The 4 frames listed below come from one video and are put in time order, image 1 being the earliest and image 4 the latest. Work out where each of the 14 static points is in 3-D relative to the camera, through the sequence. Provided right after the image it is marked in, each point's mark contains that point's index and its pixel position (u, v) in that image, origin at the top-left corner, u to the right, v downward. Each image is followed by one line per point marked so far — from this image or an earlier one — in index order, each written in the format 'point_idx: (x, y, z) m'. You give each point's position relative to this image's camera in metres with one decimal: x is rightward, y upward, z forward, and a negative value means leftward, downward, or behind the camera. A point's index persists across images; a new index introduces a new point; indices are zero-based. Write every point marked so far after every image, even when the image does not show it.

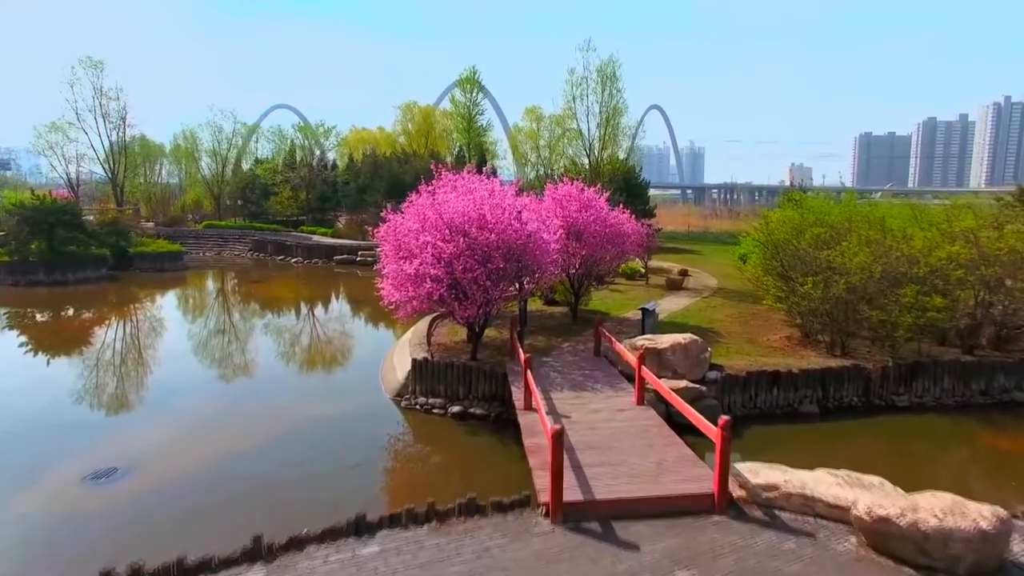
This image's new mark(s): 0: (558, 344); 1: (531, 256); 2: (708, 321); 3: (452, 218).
0: (+1.4, -1.8, +15.6) m
1: (+0.5, +0.8, +12.7) m
2: (+7.3, -1.3, +19.0) m
3: (-1.4, +1.6, +12.2) m
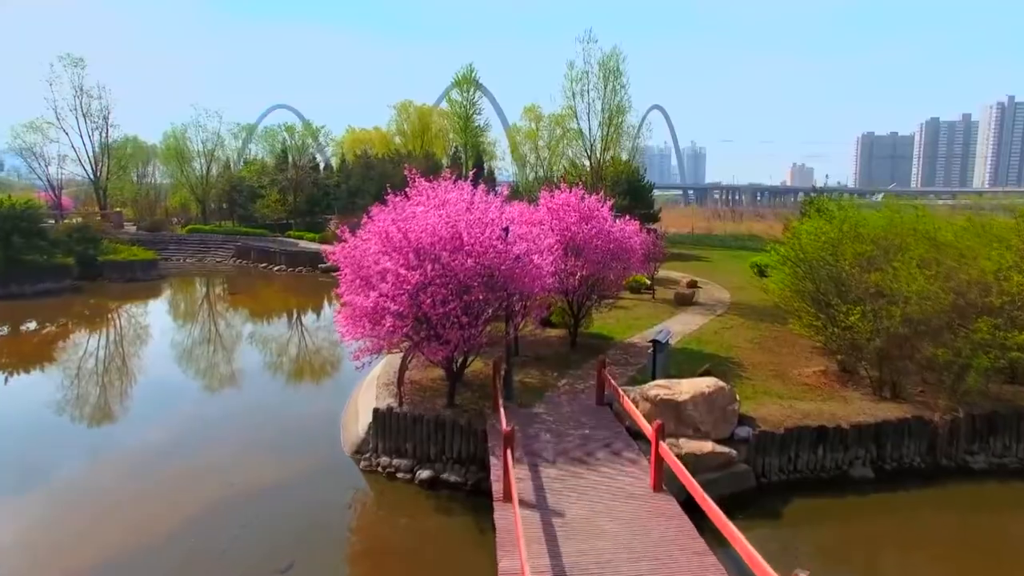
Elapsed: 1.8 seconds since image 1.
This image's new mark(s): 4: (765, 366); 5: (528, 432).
0: (+1.1, -2.5, +13.2) m
1: (+0.2, +0.1, +10.3) m
2: (+7.0, -2.0, +16.6) m
3: (-1.8, +0.9, +9.8) m
4: (+7.3, -2.3, +14.7) m
5: (+0.3, -2.7, +9.6) m
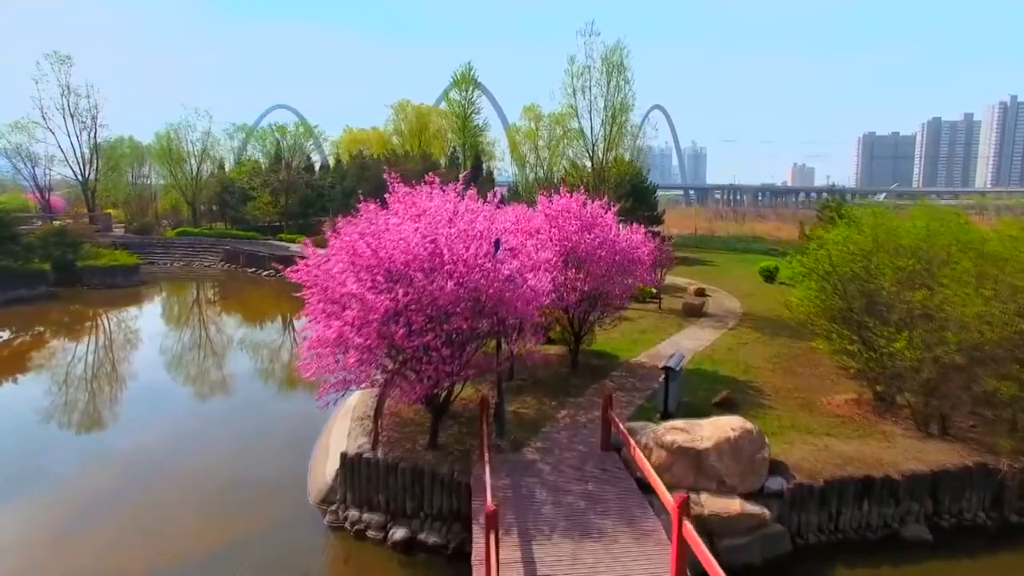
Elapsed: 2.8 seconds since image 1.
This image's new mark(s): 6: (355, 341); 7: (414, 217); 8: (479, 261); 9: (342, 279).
0: (+0.9, -2.9, +11.7) m
1: (0.0, -0.4, +8.8) m
2: (+6.8, -2.4, +15.0) m
3: (-1.9, +0.5, +8.3) m
4: (+7.1, -2.7, +13.2) m
5: (+0.1, -3.1, +8.1) m
6: (-2.5, -0.8, +8.1) m
7: (-1.7, +1.3, +9.1) m
8: (-0.6, +0.5, +8.6) m
9: (-2.8, +0.2, +8.4) m
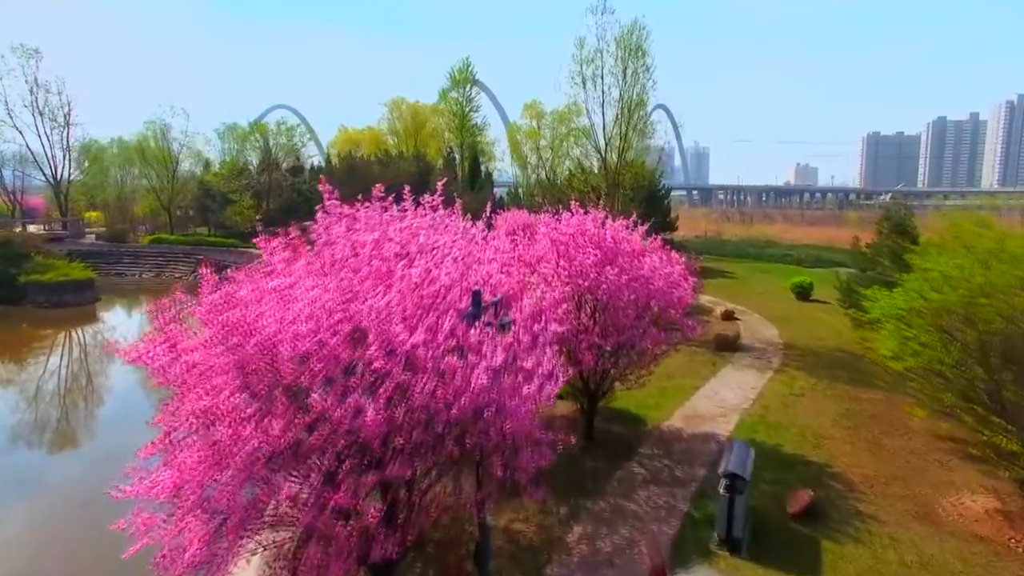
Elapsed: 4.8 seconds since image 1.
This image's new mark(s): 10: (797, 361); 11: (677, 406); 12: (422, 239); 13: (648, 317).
0: (+0.8, -3.9, +8.0) m
1: (-0.1, -1.4, +5.1) m
2: (+6.7, -3.4, +11.3) m
3: (-2.1, -0.5, +4.6) m
4: (+7.0, -3.7, +9.5) m
5: (0.0, -4.1, +4.4) m
6: (-2.6, -1.8, +4.4) m
7: (-1.9, +0.3, +5.4) m
8: (-0.7, -0.6, +4.9) m
9: (-2.9, -0.9, +4.7) m
10: (+9.6, -2.4, +17.2) m
11: (+4.2, -3.0, +13.3) m
12: (-1.1, +0.7, +6.8) m
13: (+2.7, -0.6, +9.8) m
